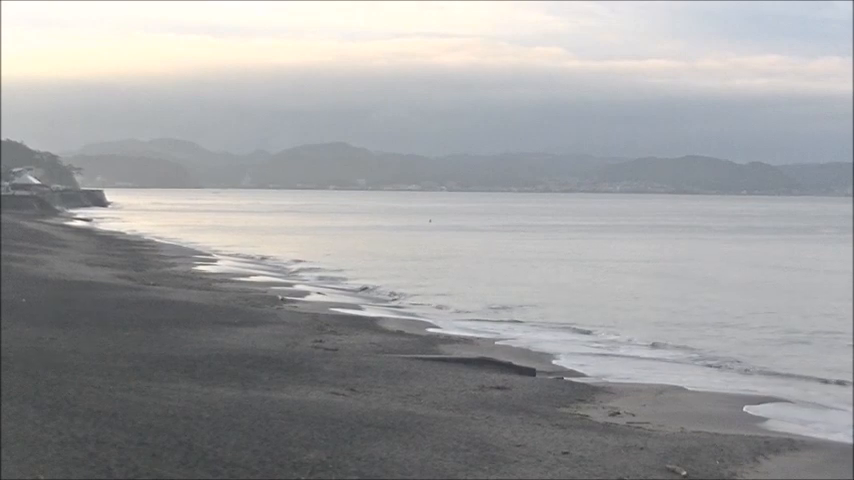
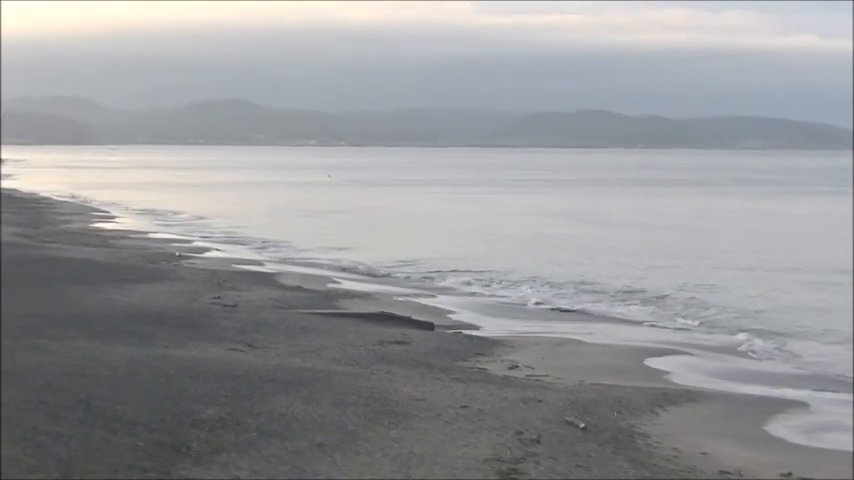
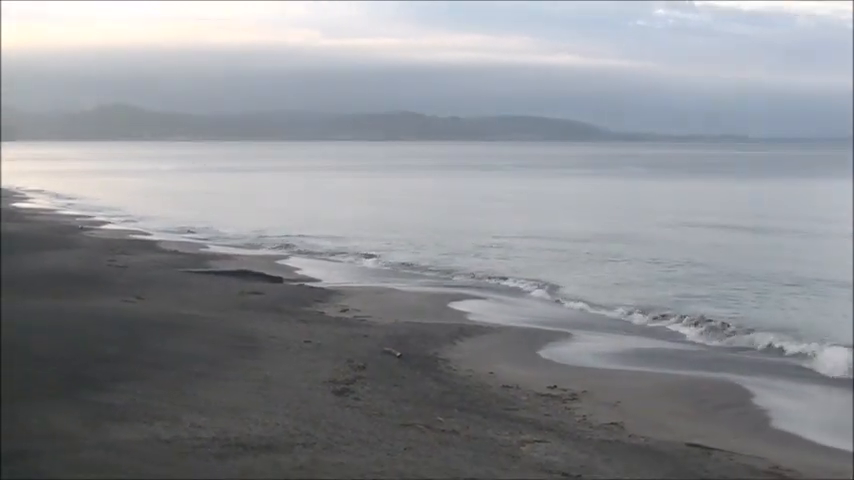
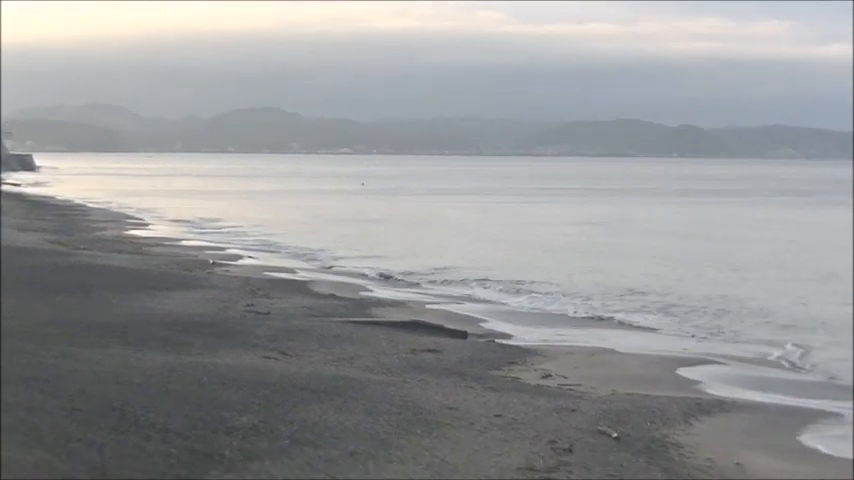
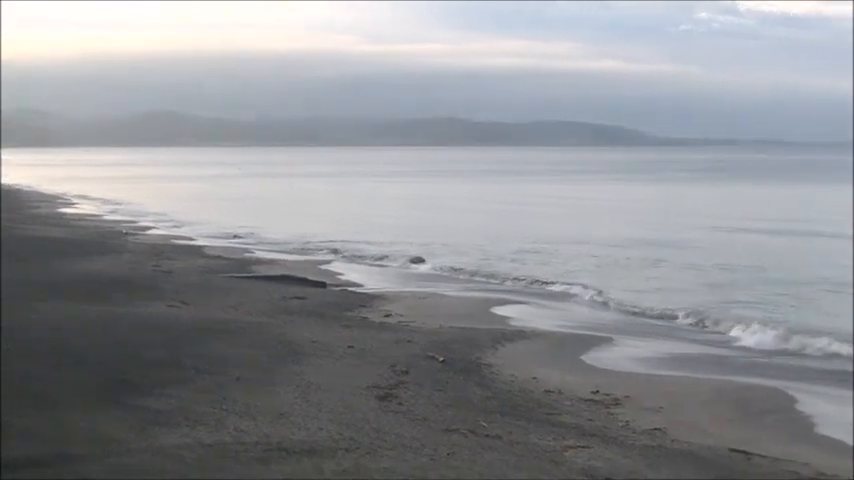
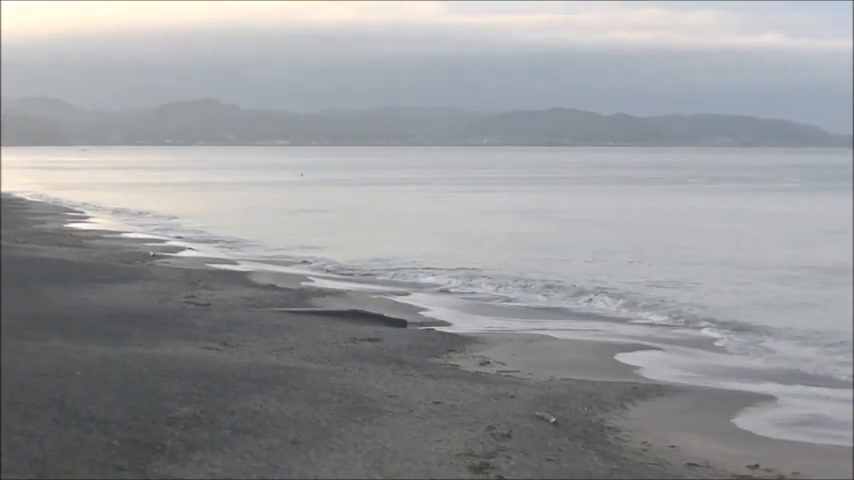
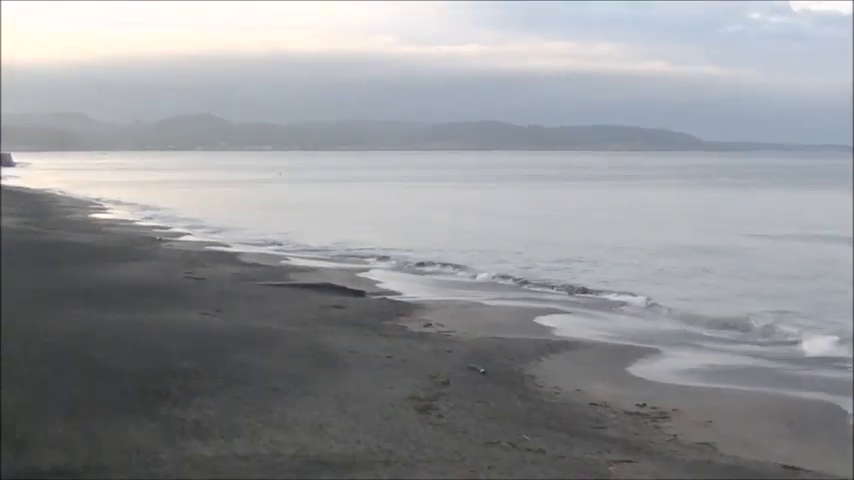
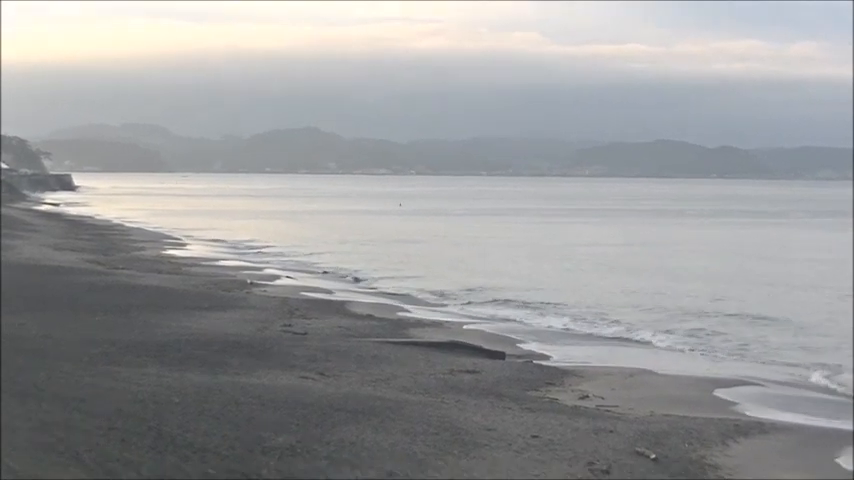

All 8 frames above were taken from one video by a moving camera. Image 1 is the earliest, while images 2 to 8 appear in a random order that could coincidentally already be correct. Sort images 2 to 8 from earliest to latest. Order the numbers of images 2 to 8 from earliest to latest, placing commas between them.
8, 4, 2, 6, 7, 5, 3
